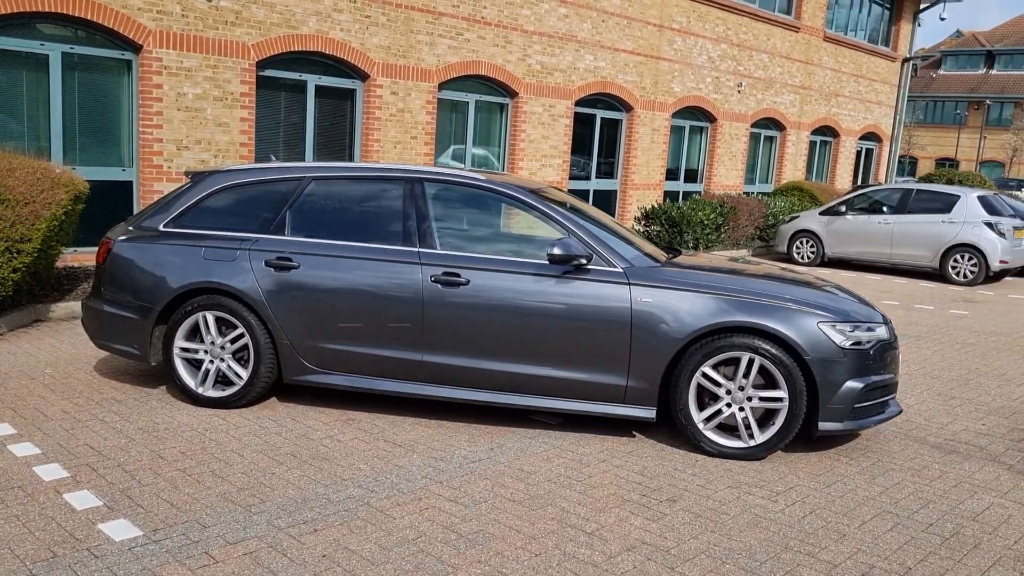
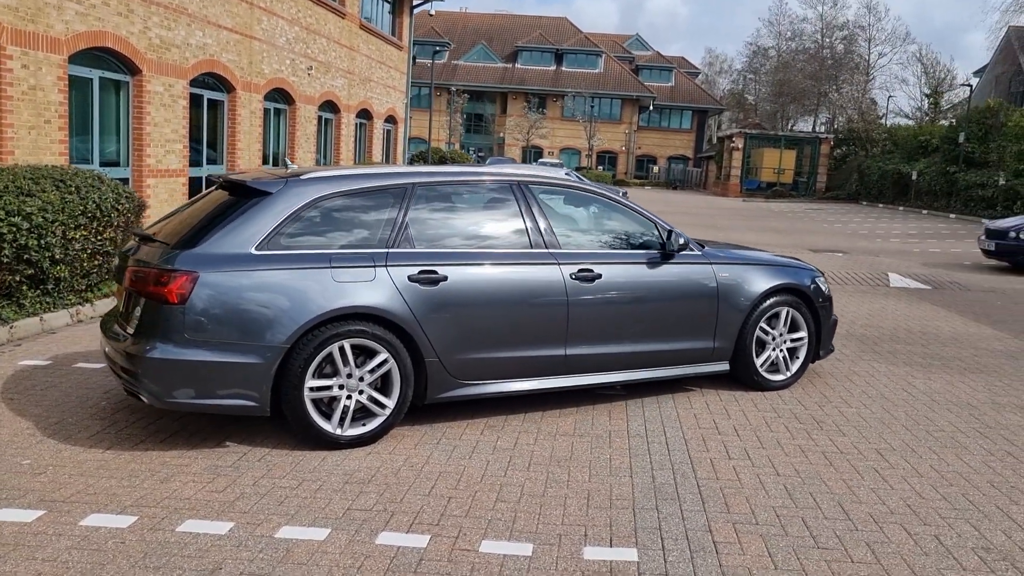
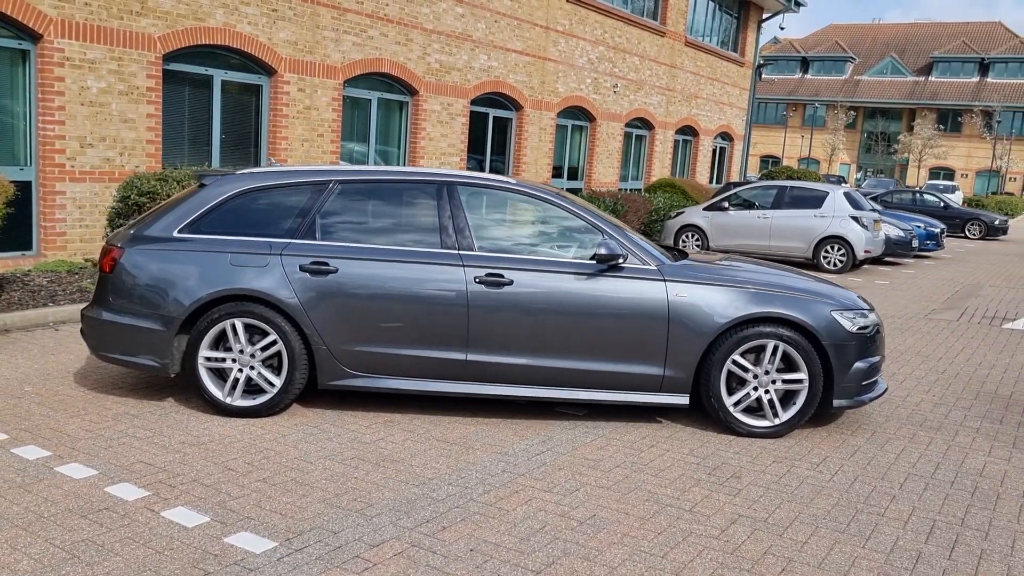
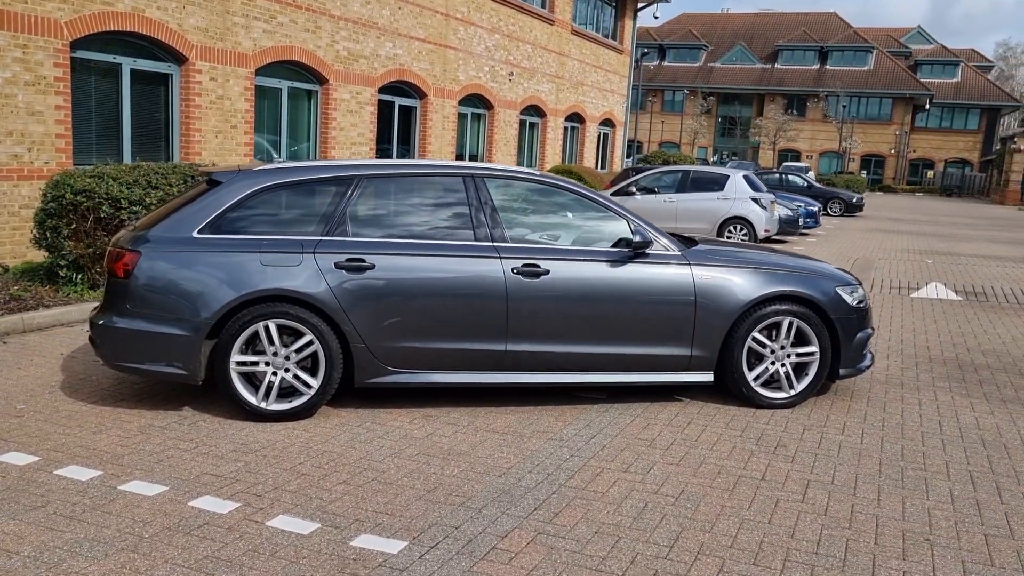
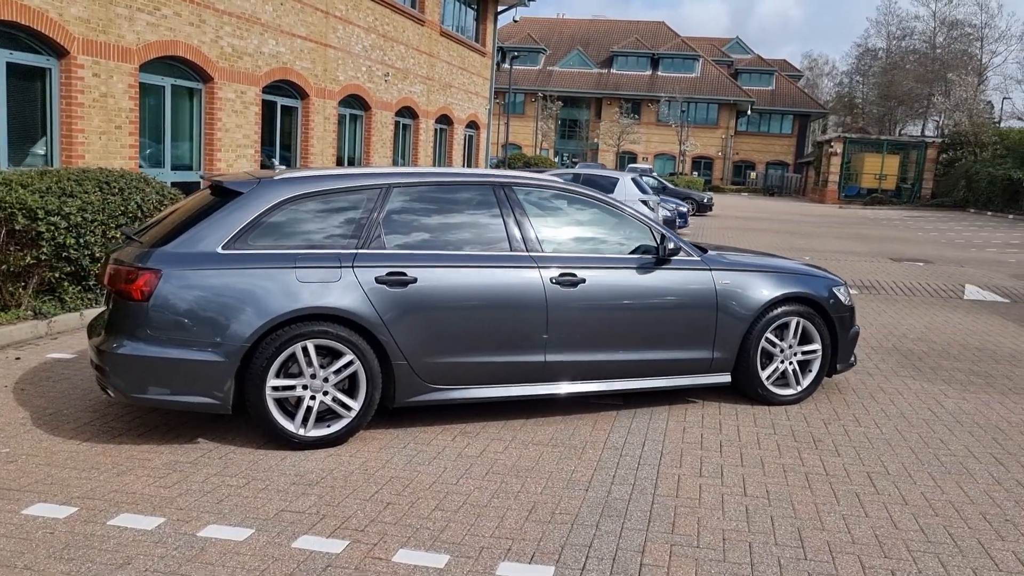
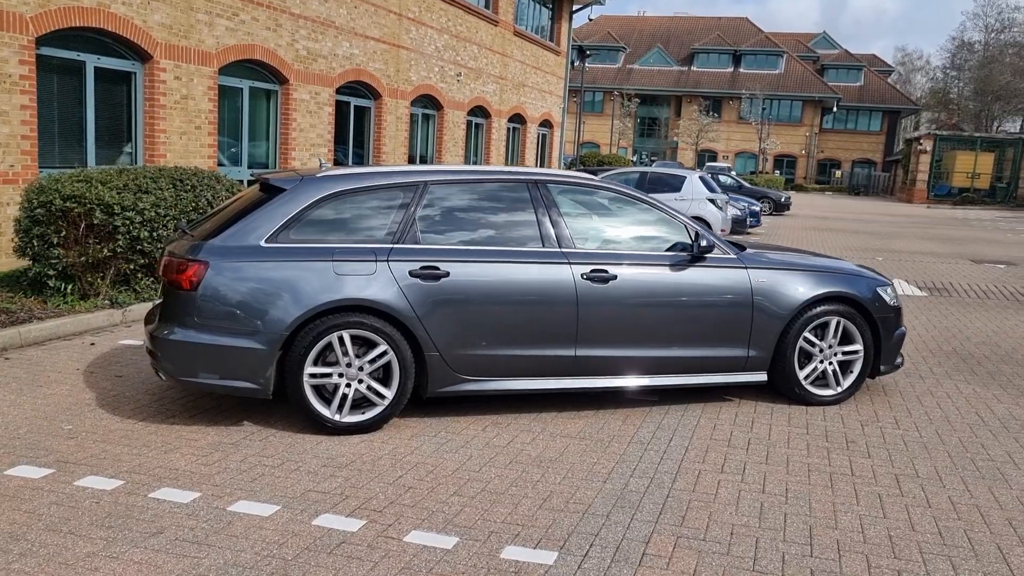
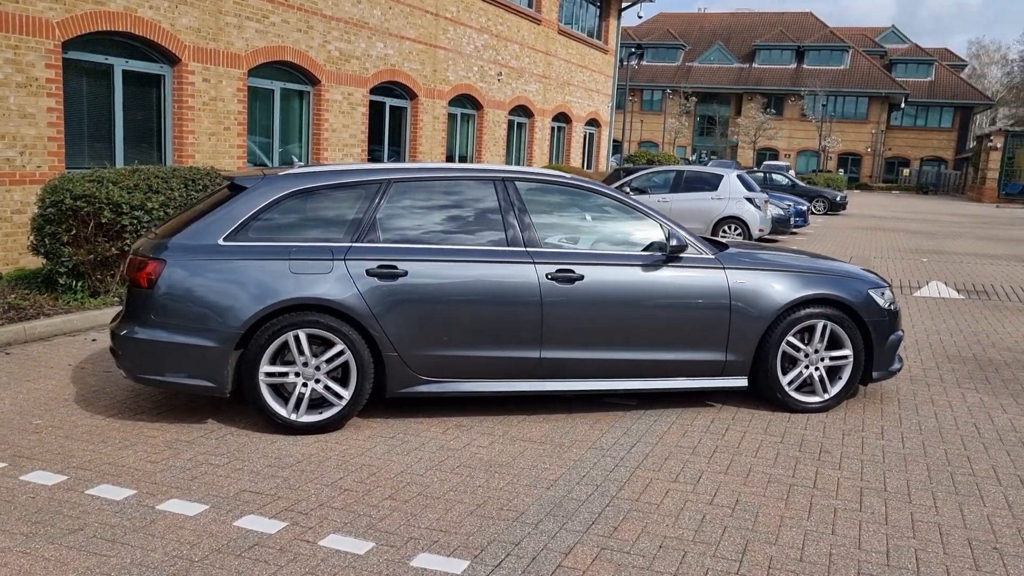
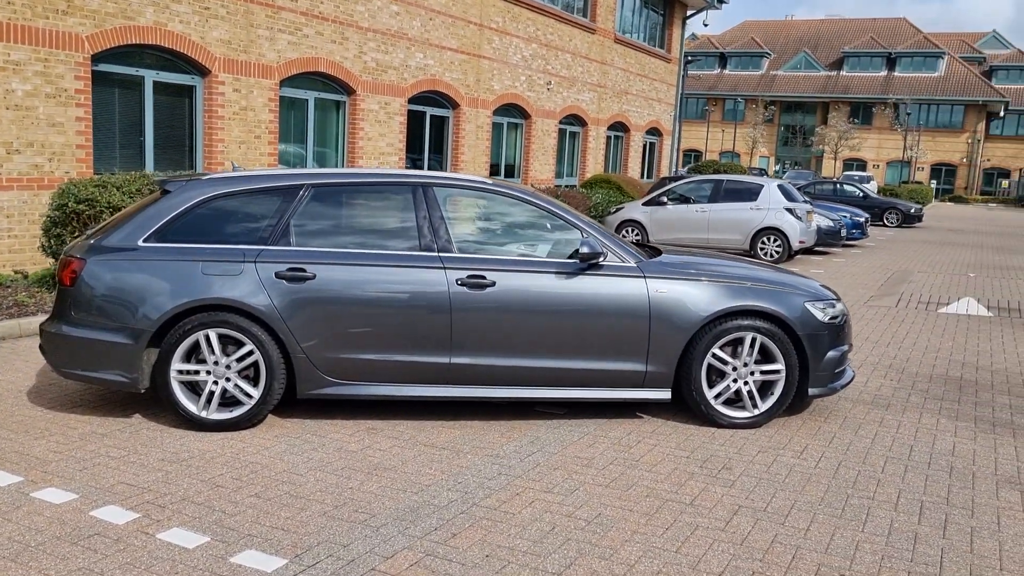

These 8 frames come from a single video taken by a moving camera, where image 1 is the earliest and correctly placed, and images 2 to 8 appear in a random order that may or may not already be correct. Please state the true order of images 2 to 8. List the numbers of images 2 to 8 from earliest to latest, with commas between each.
3, 8, 4, 7, 6, 5, 2
